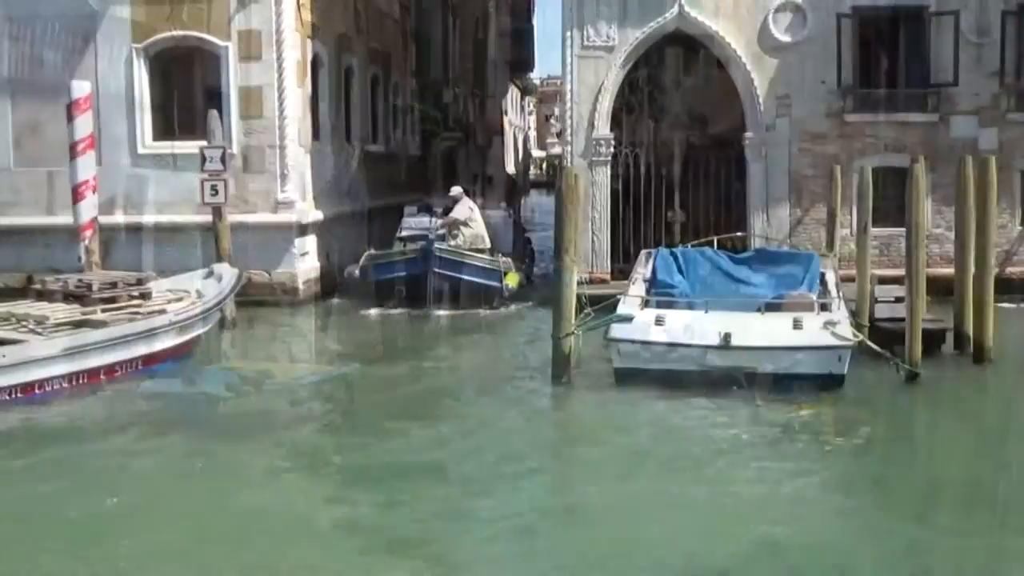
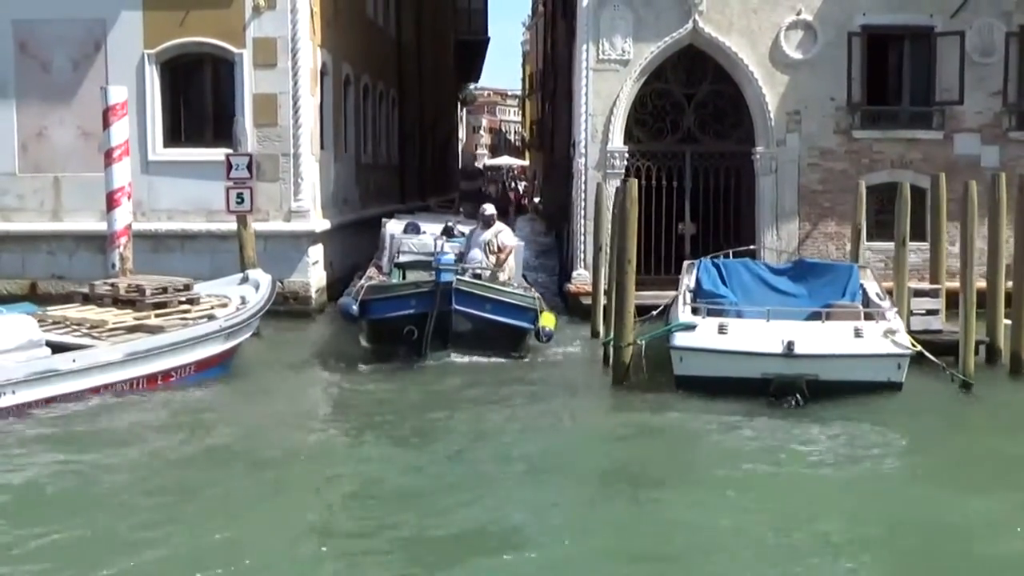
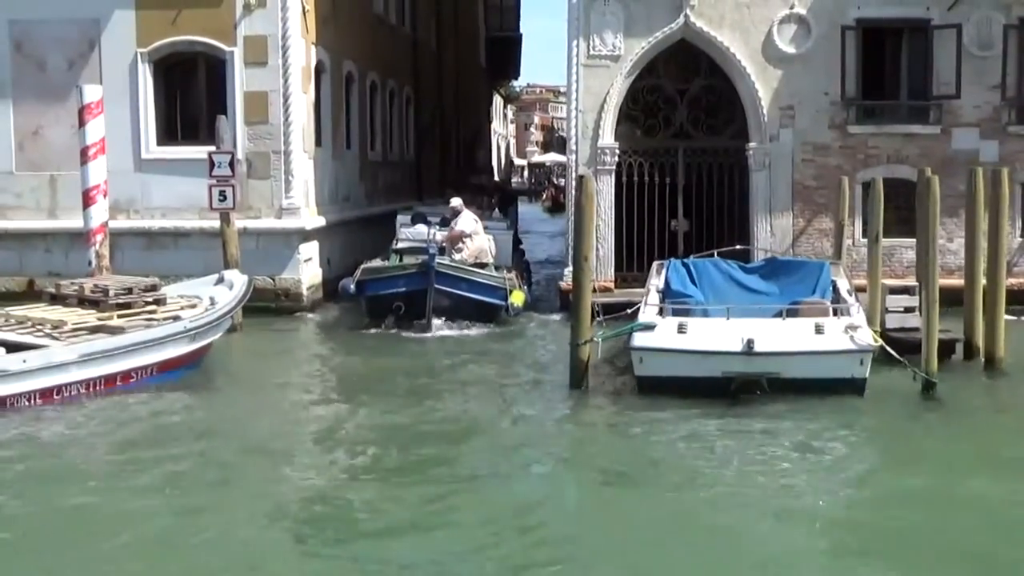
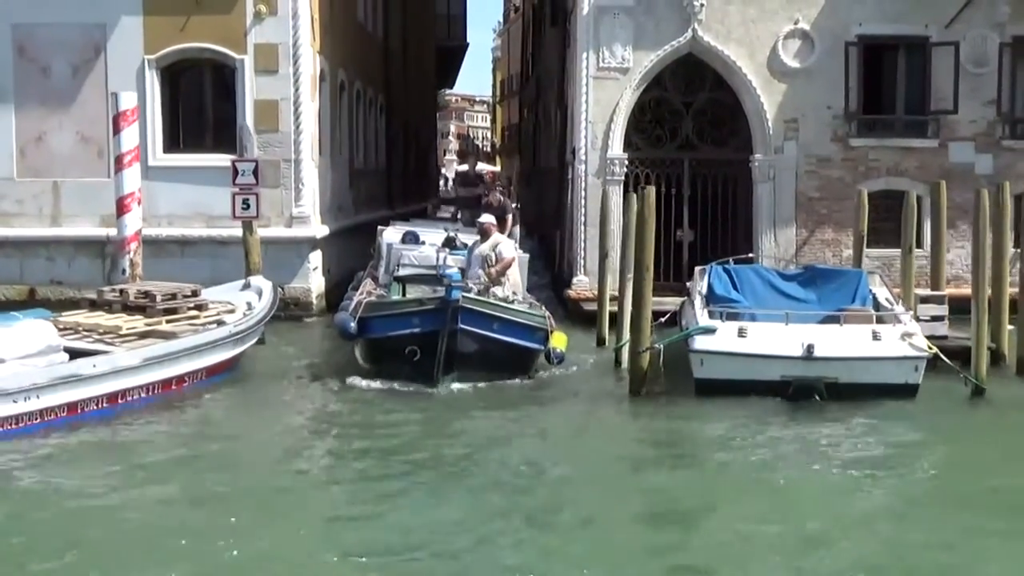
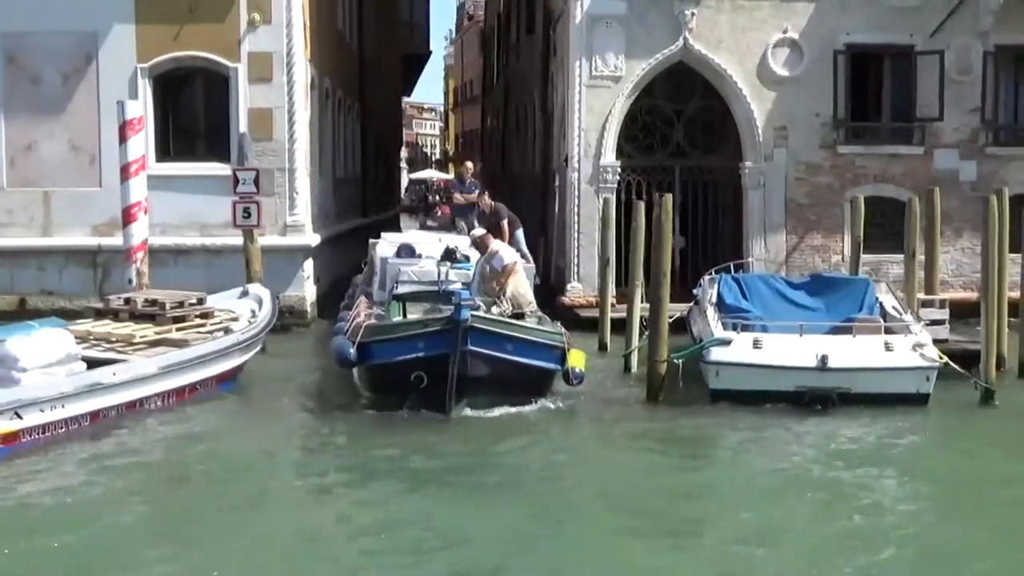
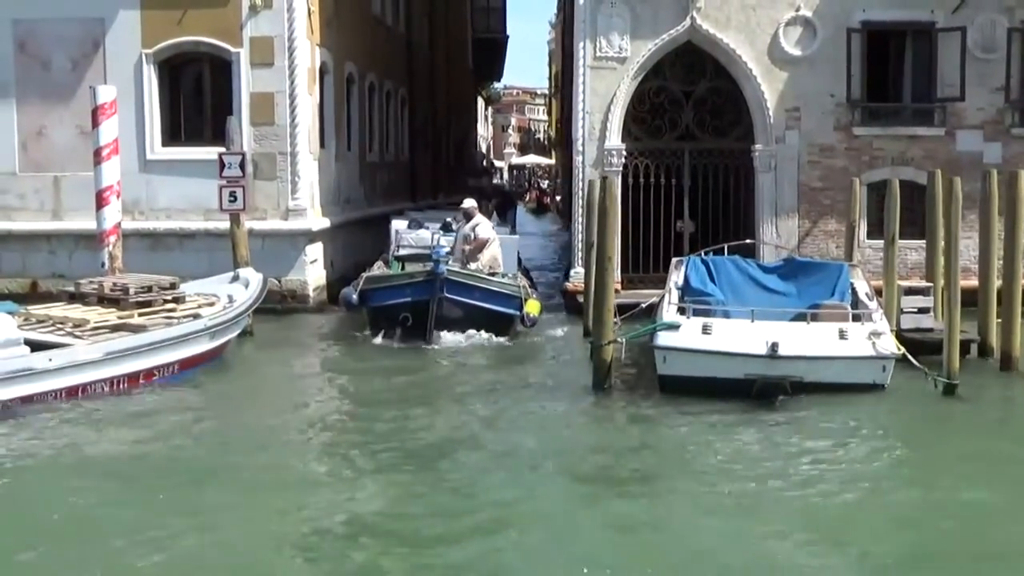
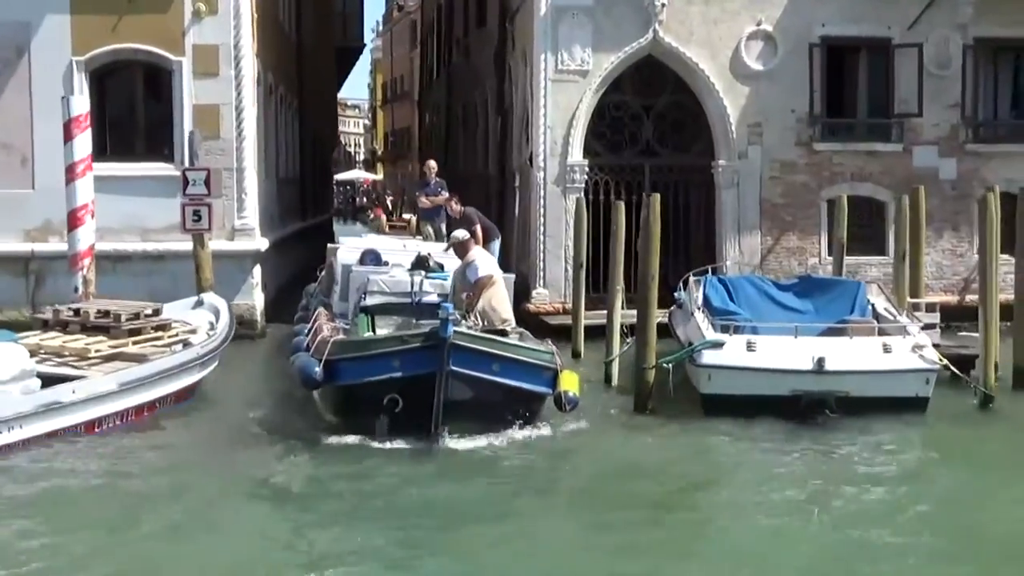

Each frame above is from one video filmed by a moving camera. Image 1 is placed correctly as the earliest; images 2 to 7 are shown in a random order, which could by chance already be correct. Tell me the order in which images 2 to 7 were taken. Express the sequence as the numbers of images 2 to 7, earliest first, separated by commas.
3, 6, 2, 4, 5, 7
